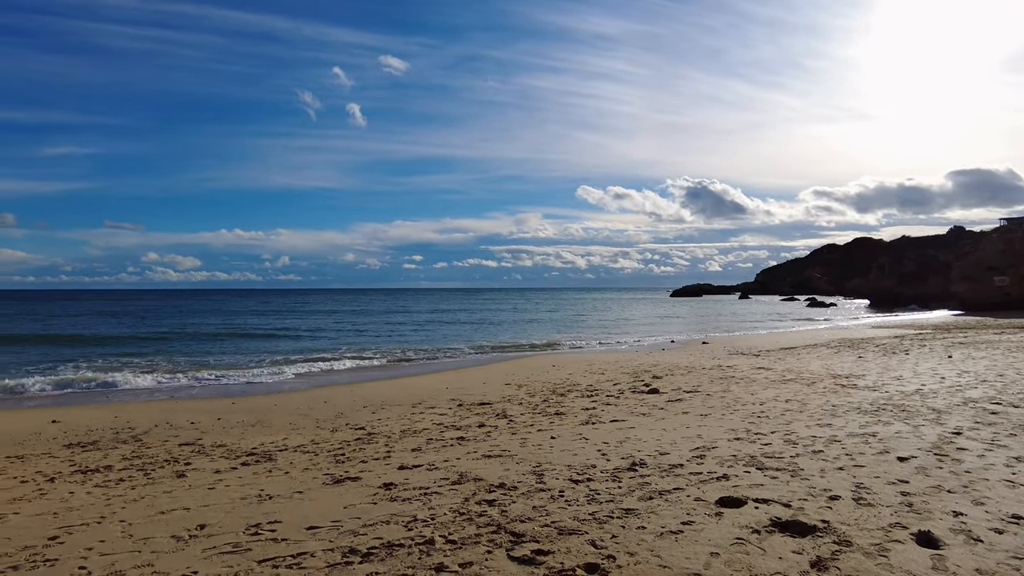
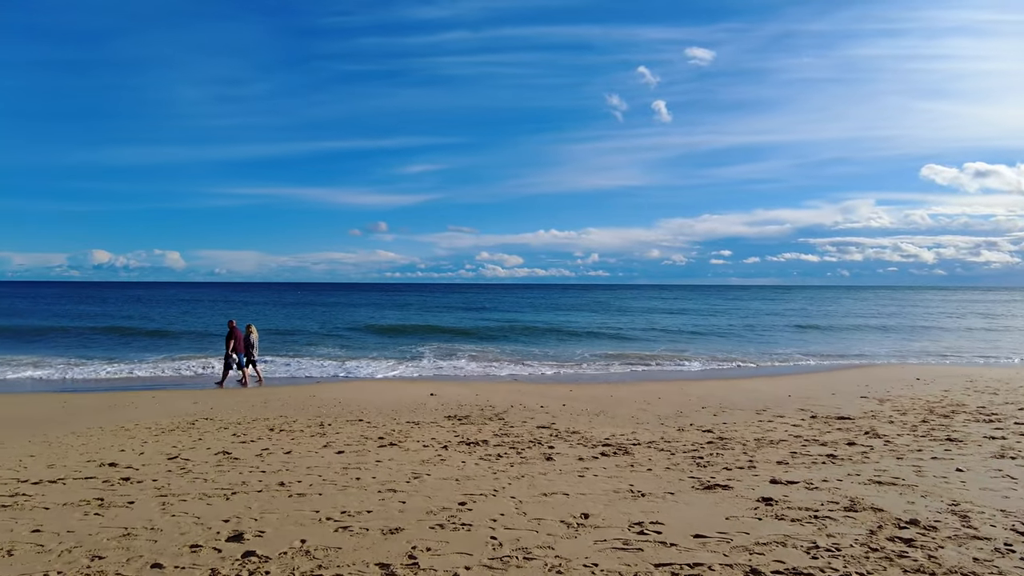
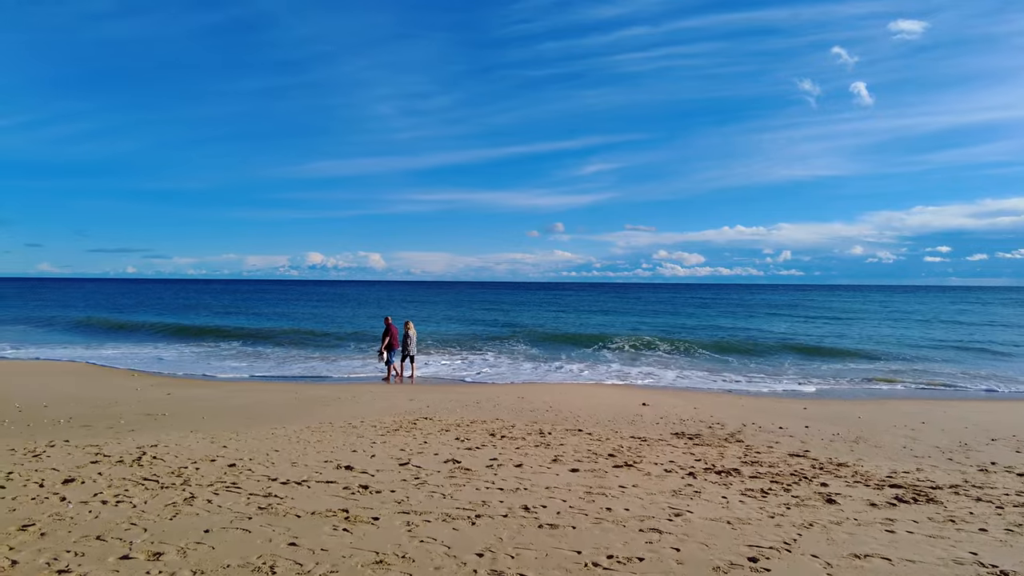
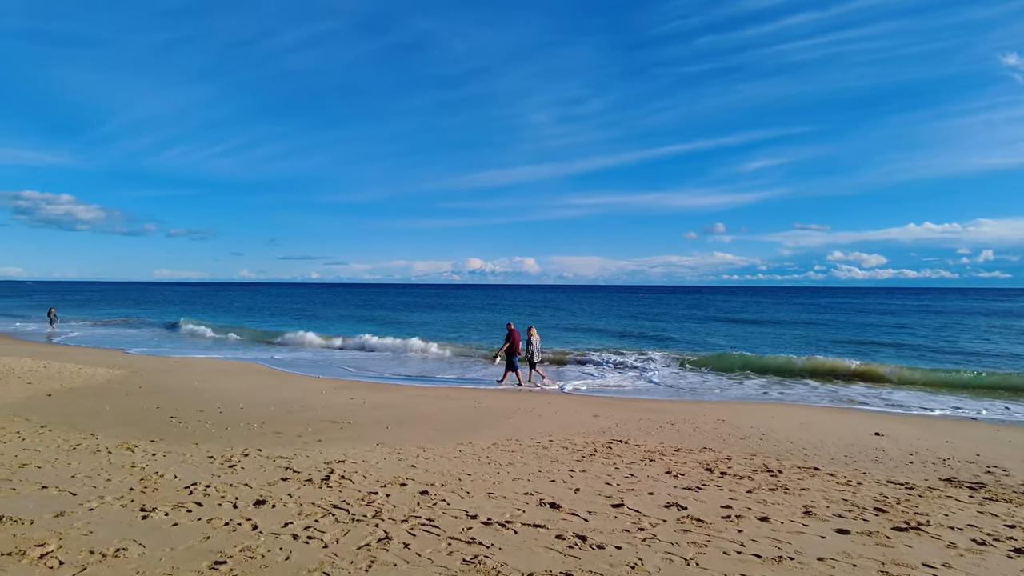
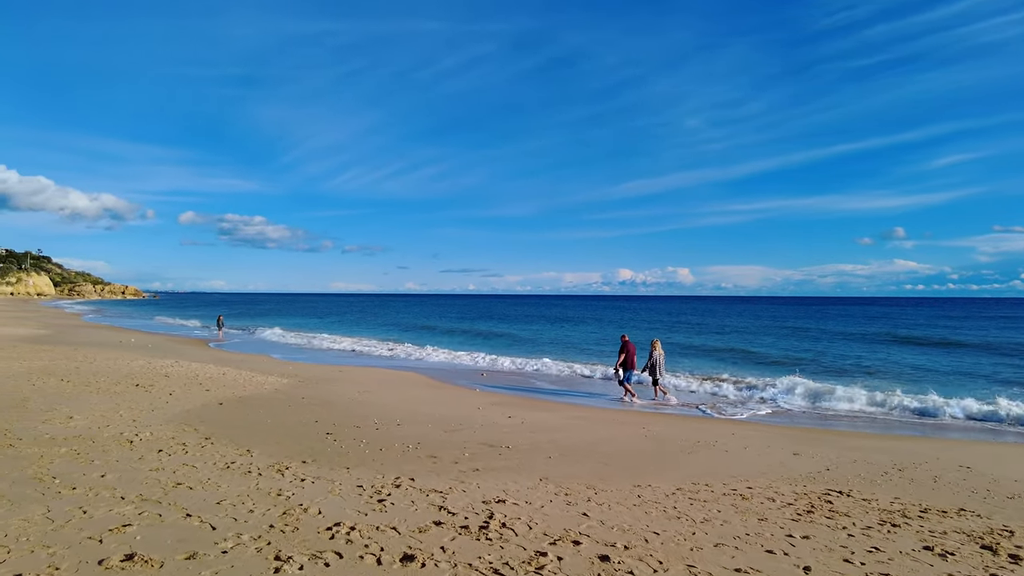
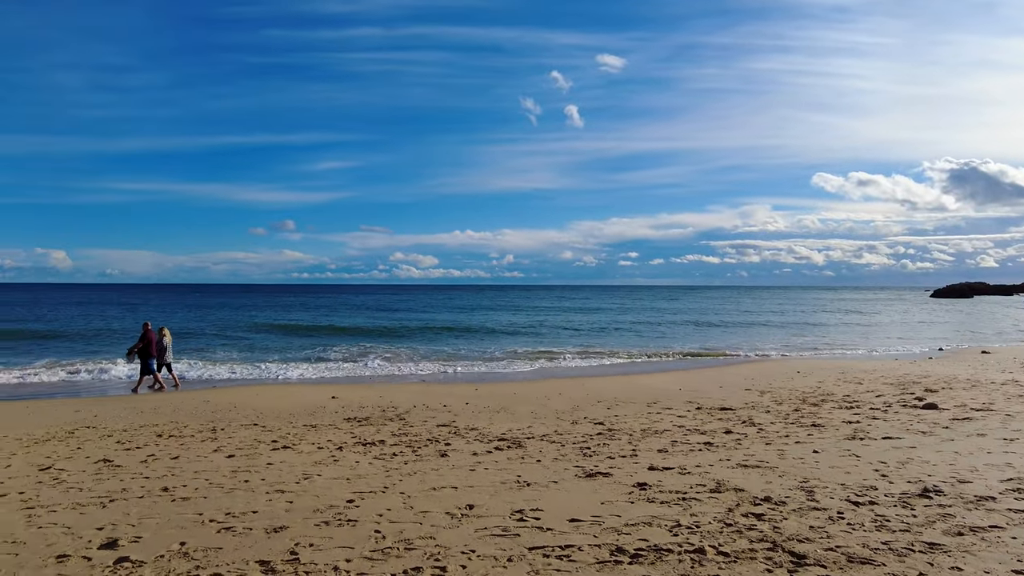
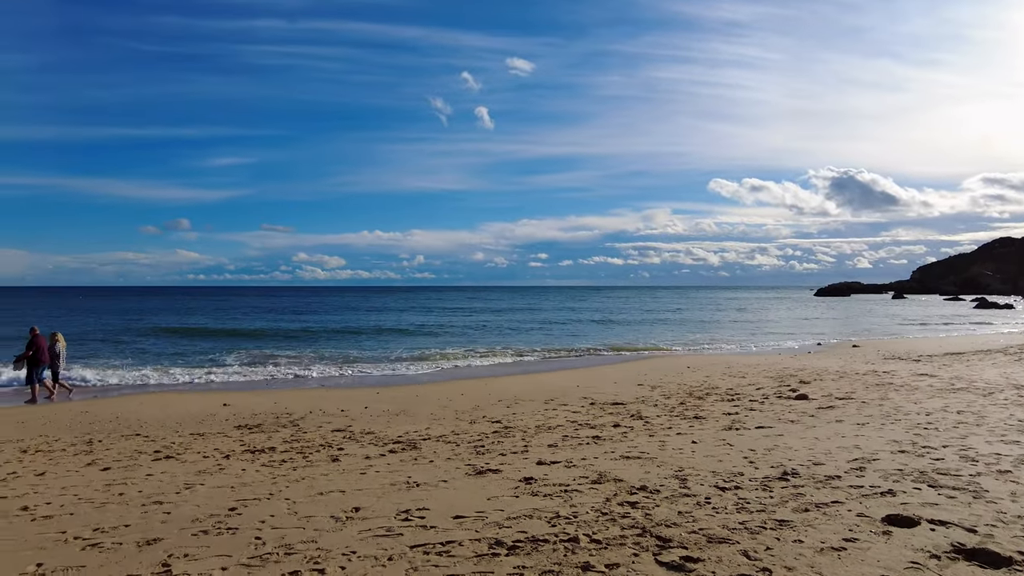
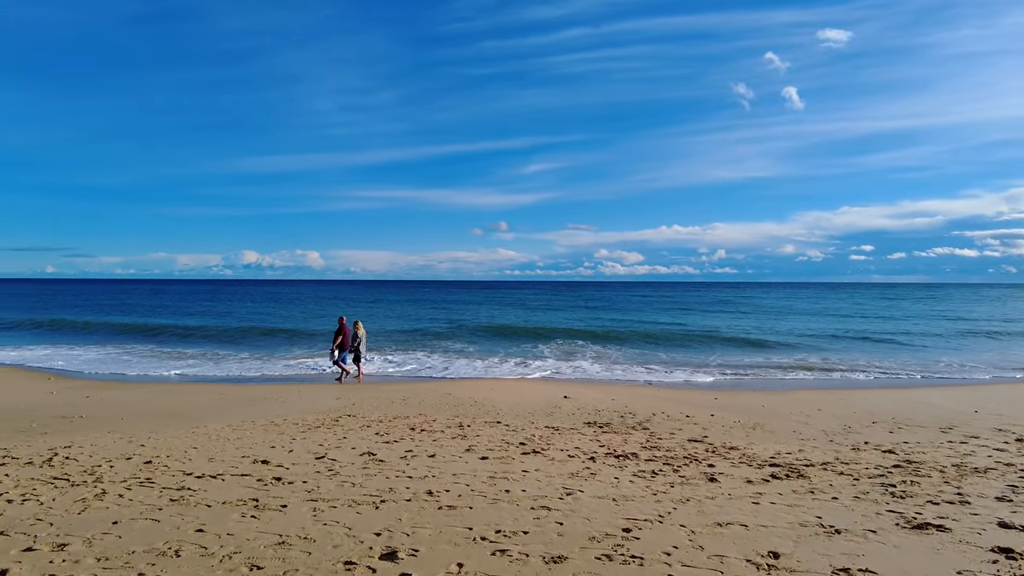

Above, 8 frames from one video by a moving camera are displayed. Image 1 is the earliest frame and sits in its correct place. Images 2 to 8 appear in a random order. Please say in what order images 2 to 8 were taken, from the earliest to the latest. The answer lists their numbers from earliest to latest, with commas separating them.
7, 6, 2, 8, 3, 4, 5
